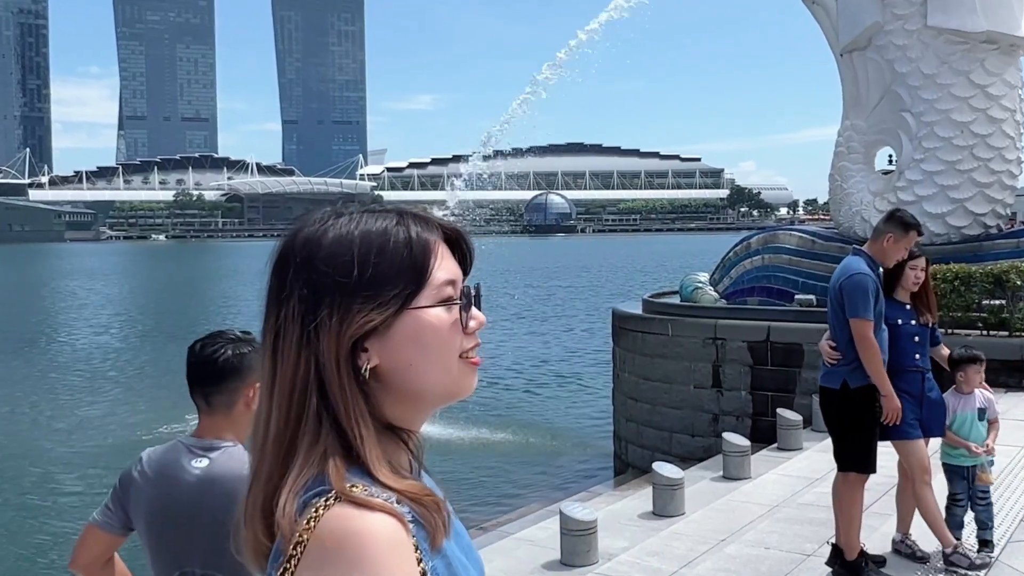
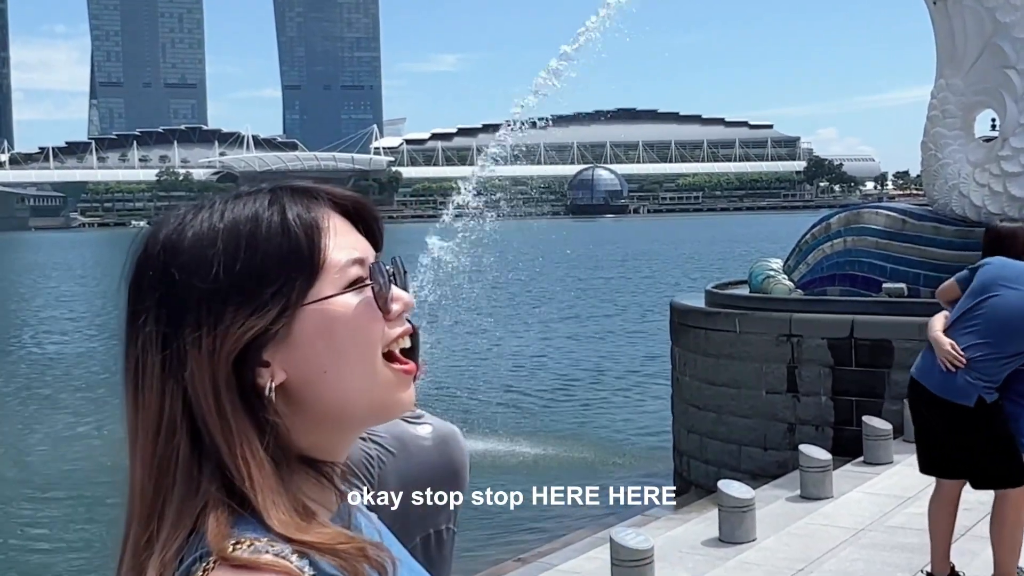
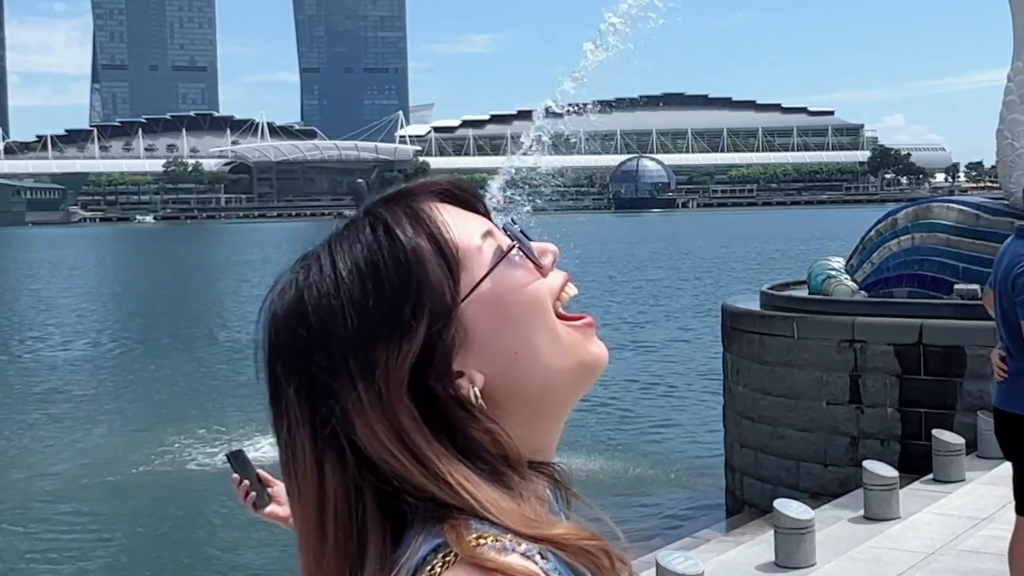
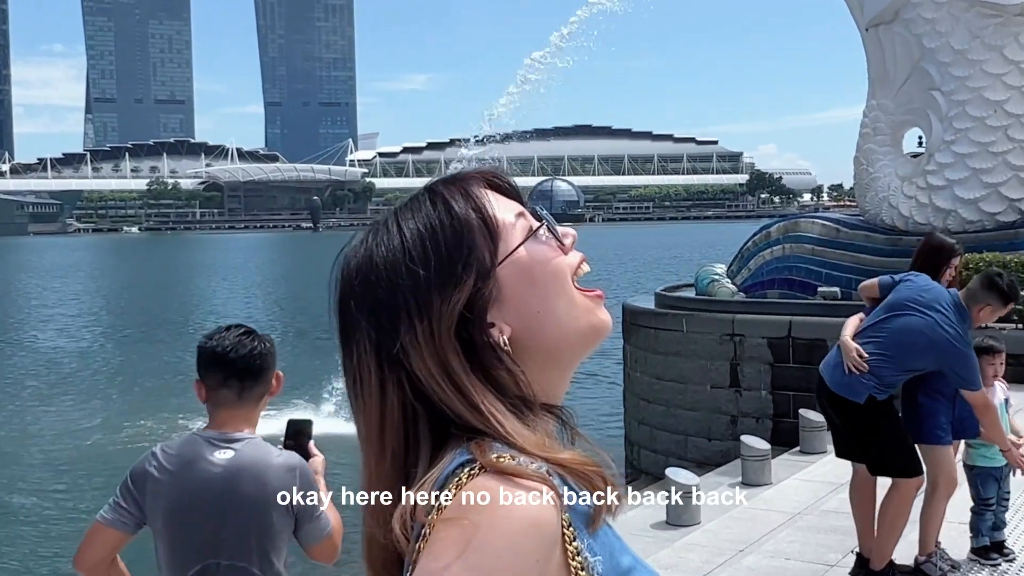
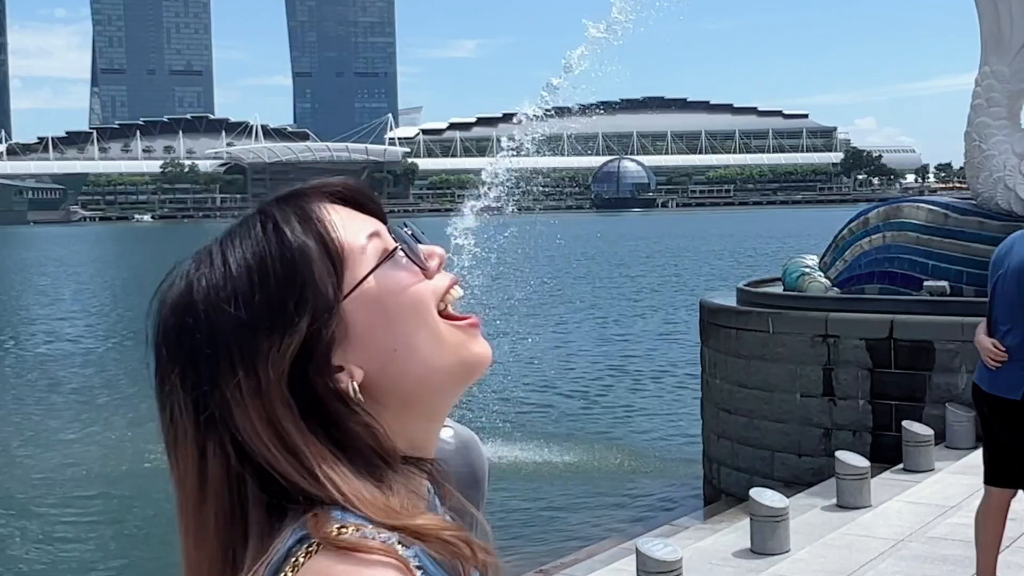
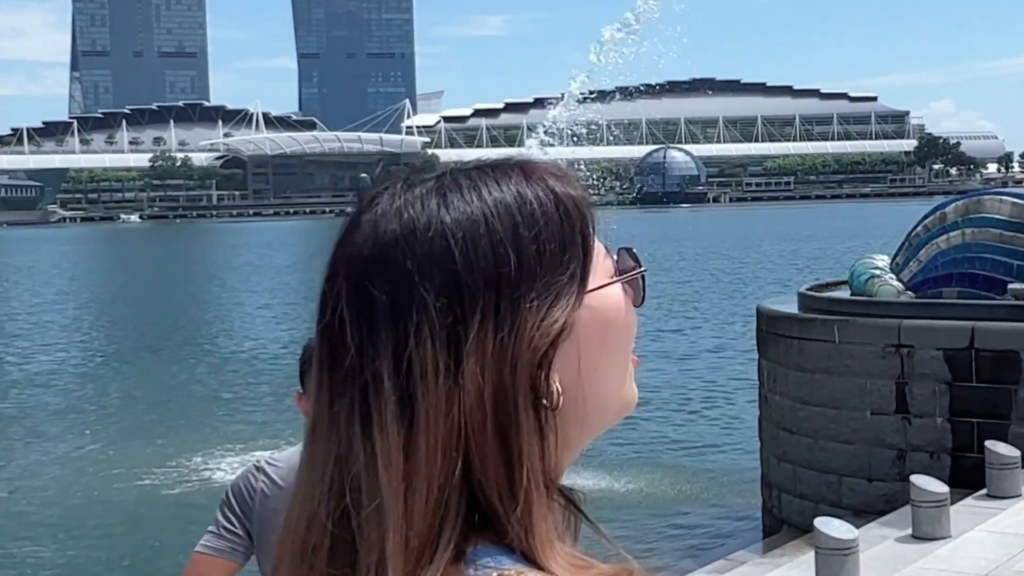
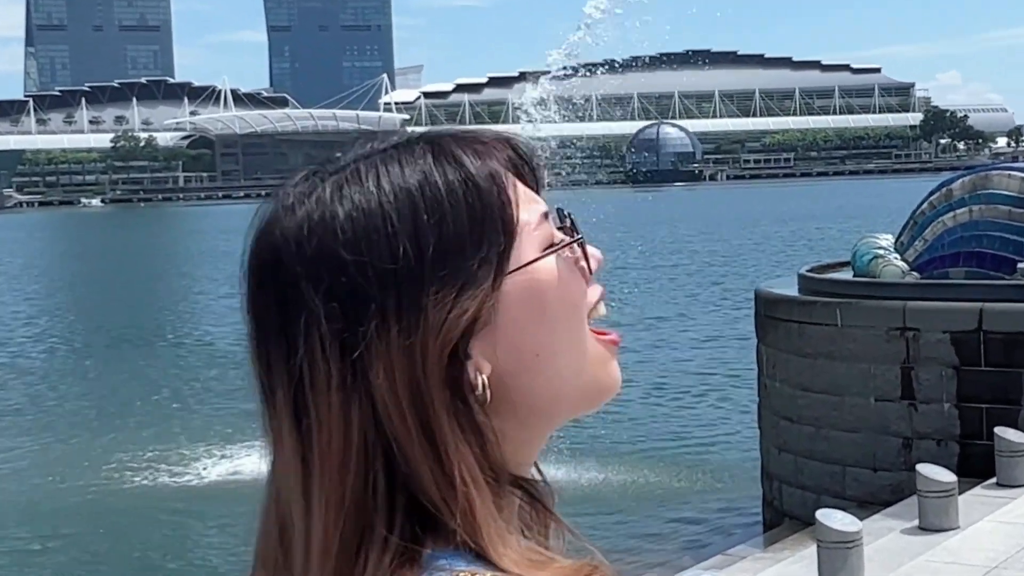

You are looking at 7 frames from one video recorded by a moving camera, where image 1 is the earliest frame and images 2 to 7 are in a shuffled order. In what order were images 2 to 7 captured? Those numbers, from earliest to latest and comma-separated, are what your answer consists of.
4, 2, 5, 3, 6, 7
